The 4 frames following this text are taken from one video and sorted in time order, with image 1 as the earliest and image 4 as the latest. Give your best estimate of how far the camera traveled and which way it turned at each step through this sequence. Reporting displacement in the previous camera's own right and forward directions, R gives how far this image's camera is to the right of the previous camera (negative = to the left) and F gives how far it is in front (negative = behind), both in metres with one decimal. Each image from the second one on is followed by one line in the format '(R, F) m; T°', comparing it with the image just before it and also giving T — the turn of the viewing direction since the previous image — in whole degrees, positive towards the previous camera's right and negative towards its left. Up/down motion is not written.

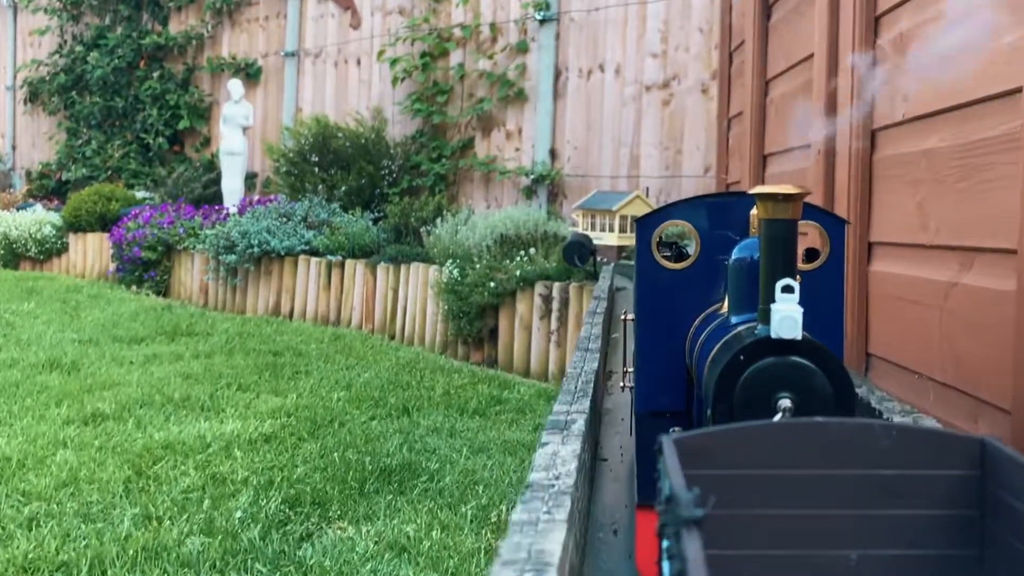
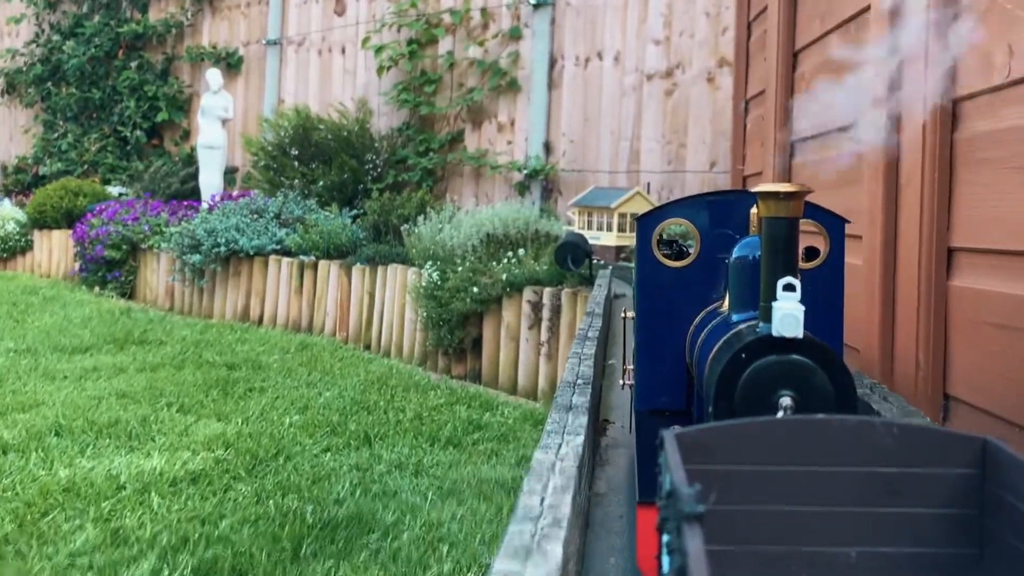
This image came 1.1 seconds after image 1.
(0.0, +0.5) m; 0°
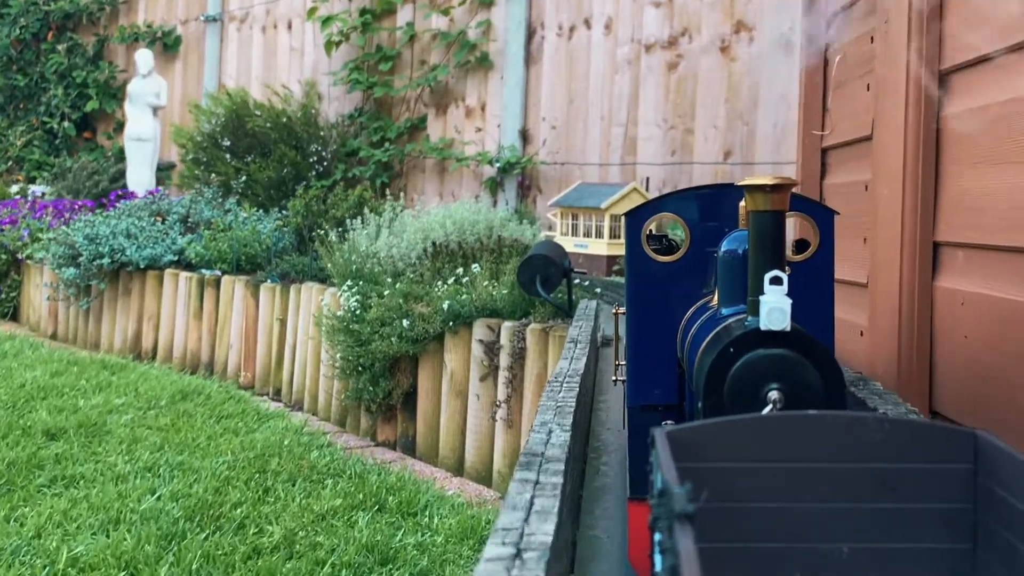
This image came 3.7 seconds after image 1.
(+0.1, +1.2) m; 0°
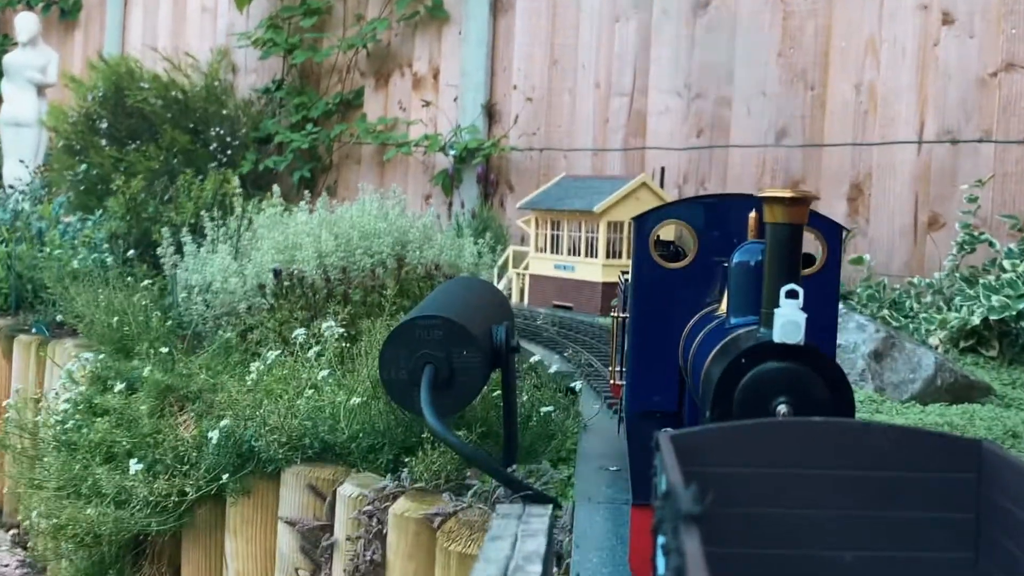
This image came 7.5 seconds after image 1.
(+0.1, +1.6) m; 0°
